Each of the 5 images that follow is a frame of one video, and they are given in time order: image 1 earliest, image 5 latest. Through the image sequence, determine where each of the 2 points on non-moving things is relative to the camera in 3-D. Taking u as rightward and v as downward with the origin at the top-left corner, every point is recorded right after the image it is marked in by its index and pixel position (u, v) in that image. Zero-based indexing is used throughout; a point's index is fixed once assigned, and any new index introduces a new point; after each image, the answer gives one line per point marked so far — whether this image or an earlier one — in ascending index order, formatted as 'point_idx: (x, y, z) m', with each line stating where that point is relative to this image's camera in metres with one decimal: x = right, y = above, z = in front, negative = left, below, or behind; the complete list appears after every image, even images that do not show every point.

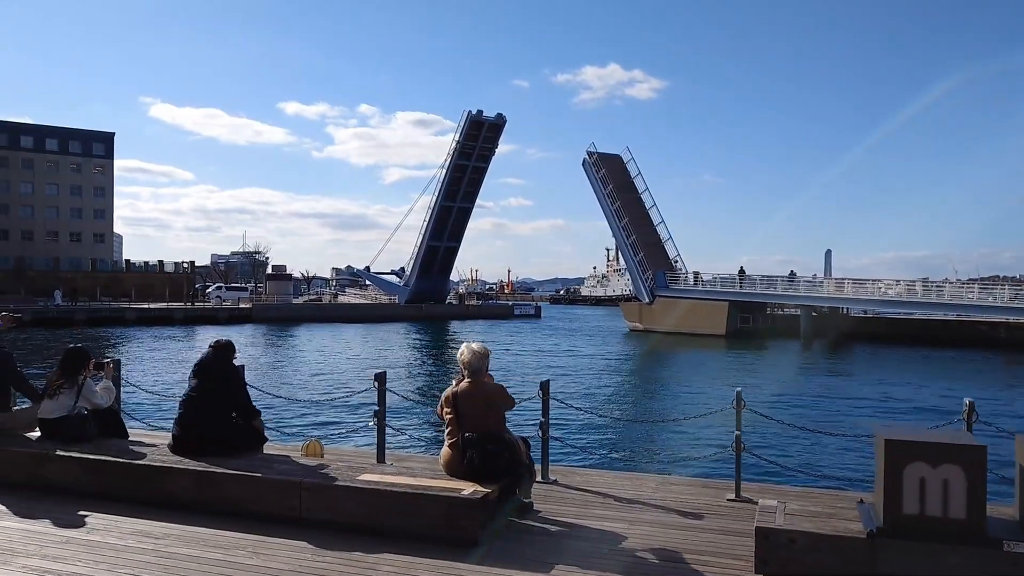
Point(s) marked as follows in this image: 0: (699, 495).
0: (+0.8, -0.9, +3.3) m
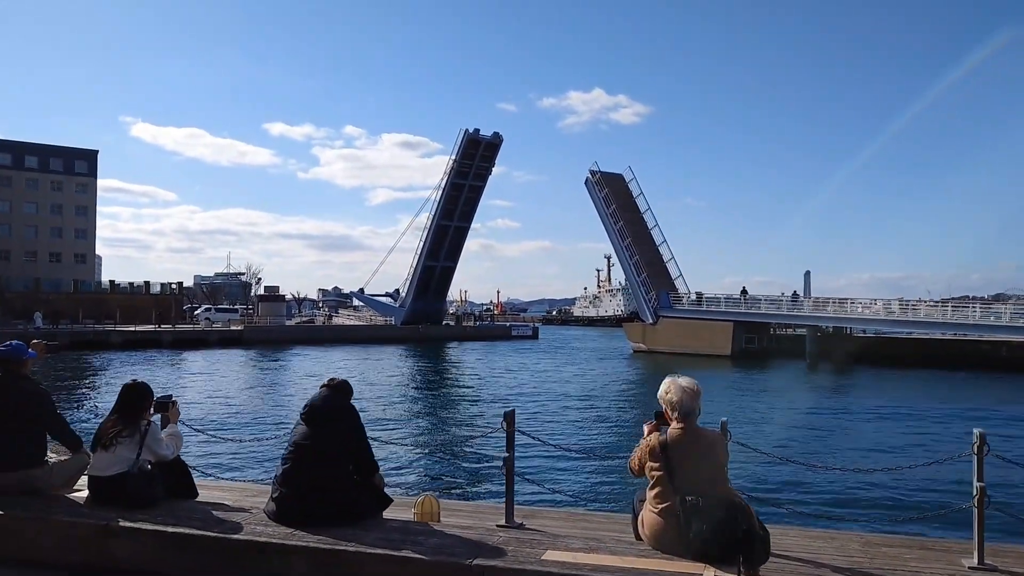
0: (+1.4, -0.9, +2.6) m
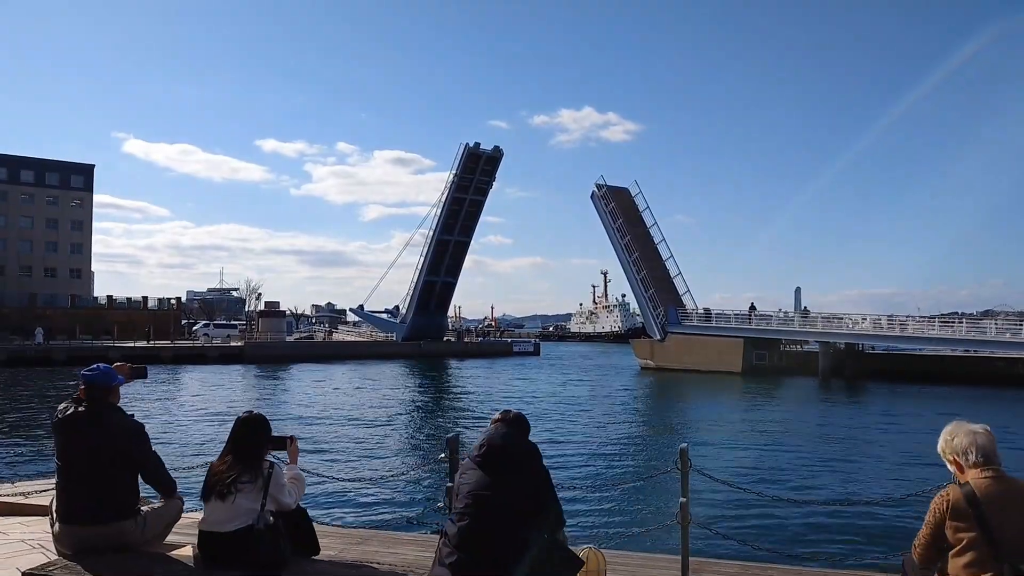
0: (+2.0, -1.0, +2.1) m
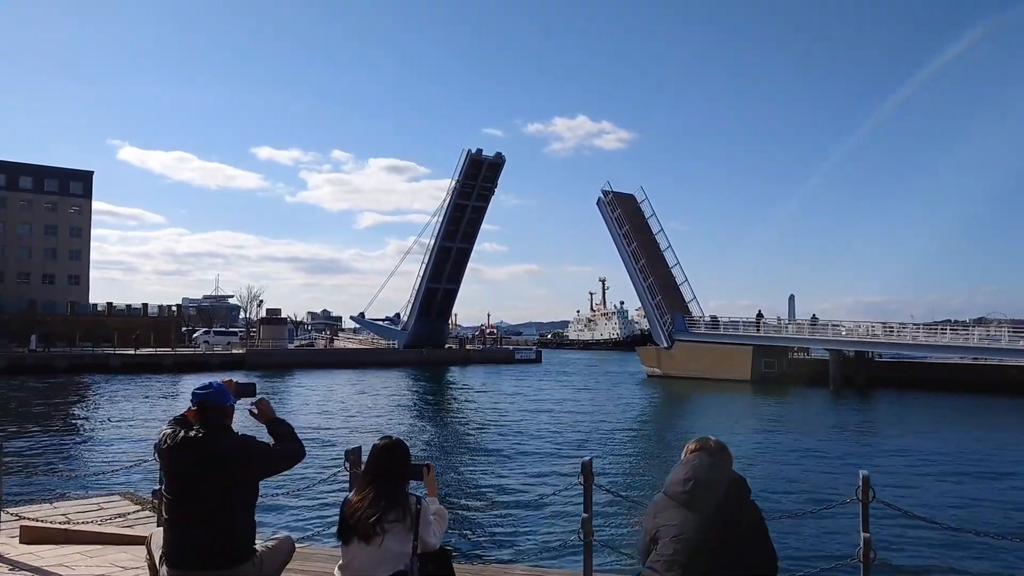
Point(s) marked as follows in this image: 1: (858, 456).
0: (+2.4, -1.0, +1.8) m
1: (+7.2, -3.5, +15.8) m
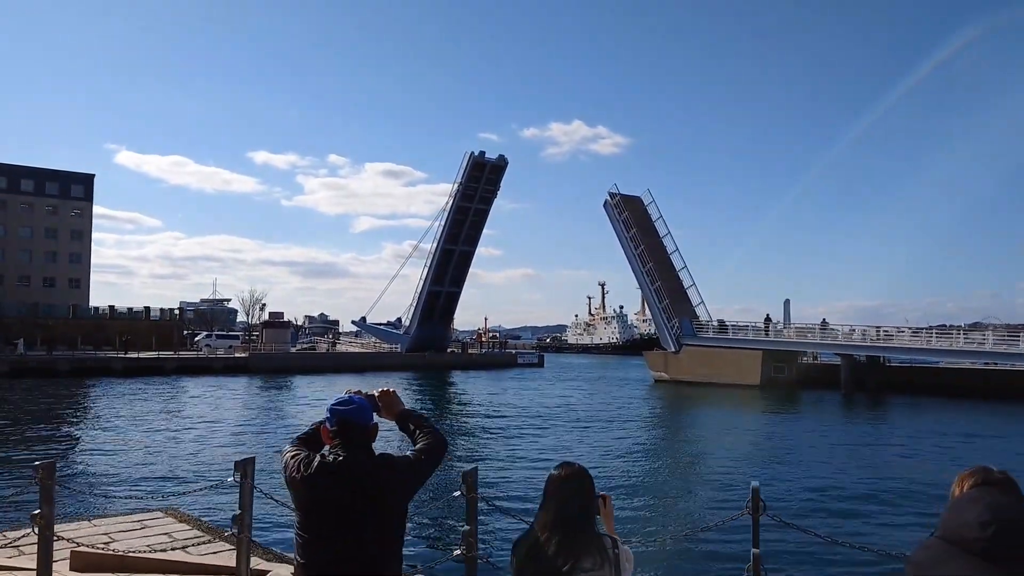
0: (+2.8, -1.0, +1.5) m
1: (+7.6, -3.6, +15.5) m
